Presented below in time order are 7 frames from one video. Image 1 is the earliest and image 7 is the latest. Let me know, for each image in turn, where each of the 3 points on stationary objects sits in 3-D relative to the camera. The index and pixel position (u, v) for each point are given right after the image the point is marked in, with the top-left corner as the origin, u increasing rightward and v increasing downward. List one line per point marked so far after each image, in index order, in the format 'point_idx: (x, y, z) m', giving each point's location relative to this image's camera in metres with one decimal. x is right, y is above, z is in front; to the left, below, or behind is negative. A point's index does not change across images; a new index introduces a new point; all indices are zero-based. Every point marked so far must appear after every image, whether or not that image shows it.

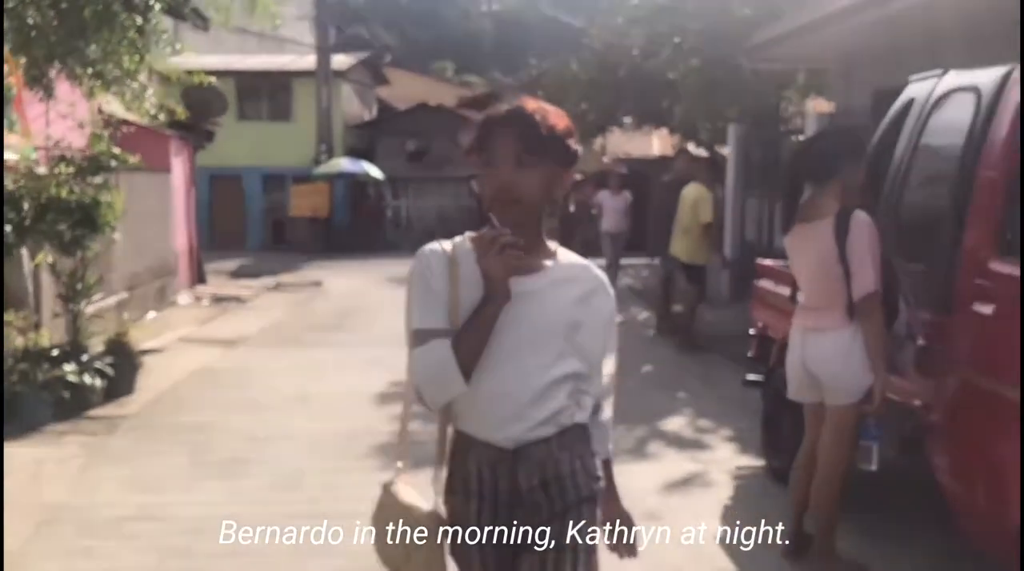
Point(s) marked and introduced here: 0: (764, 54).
0: (+3.6, +3.3, +15.0) m
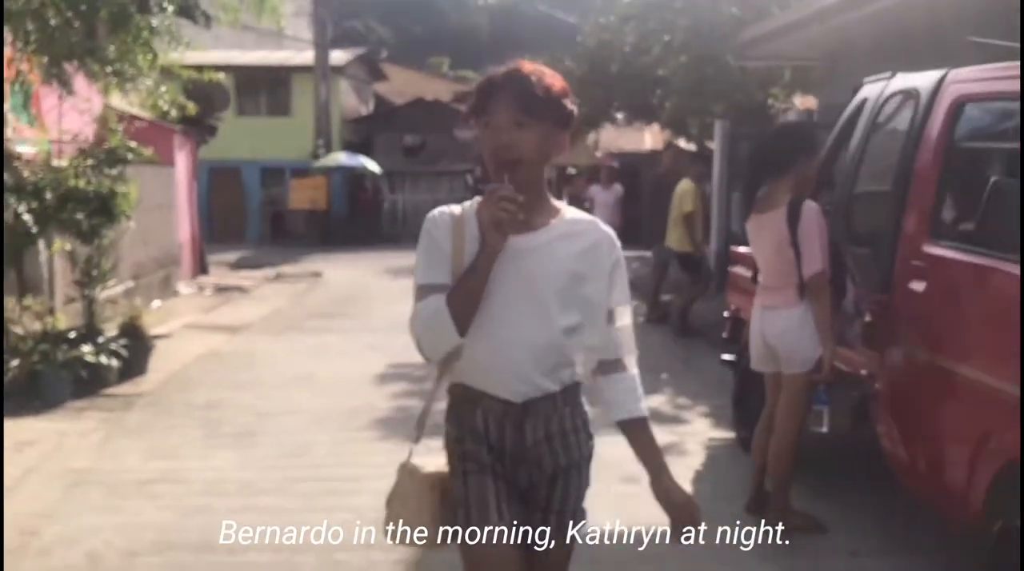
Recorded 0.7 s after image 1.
0: (+3.5, +3.5, +15.5) m
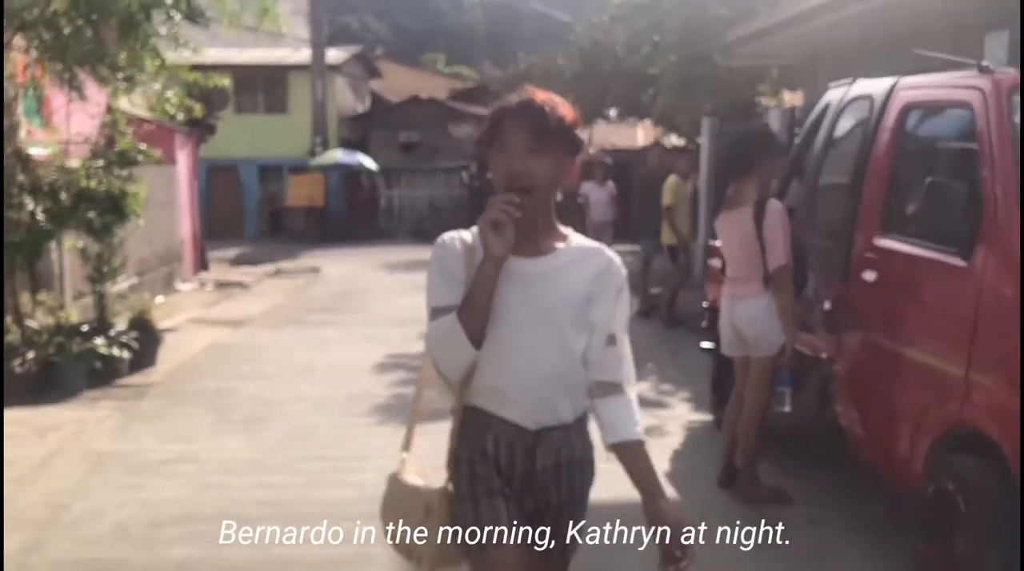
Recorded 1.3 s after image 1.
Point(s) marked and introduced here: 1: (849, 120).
0: (+3.4, +3.6, +15.9) m
1: (+1.8, +0.9, +5.7) m
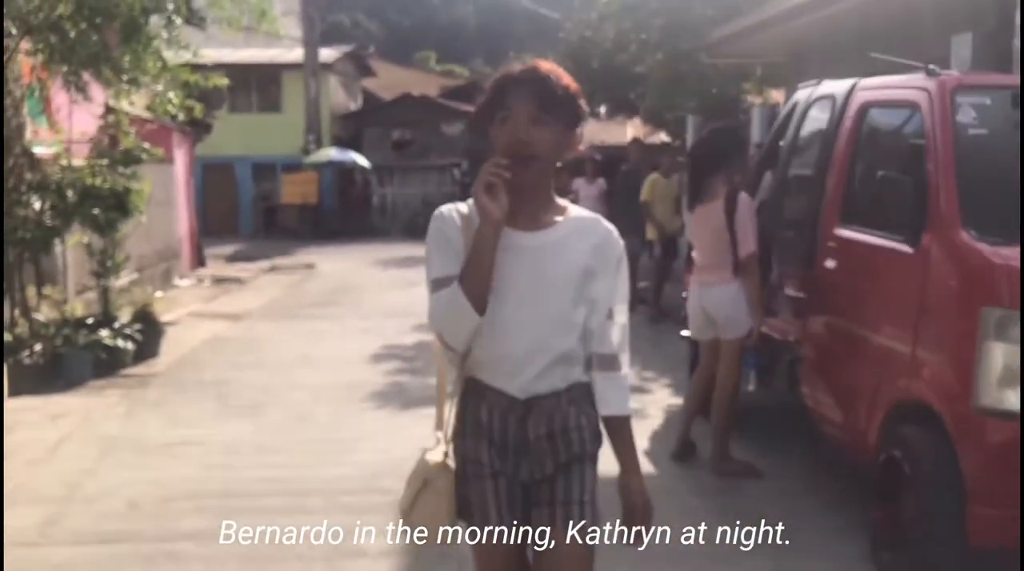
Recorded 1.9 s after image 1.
0: (+3.3, +3.7, +16.3) m
1: (+1.8, +1.0, +6.1) m
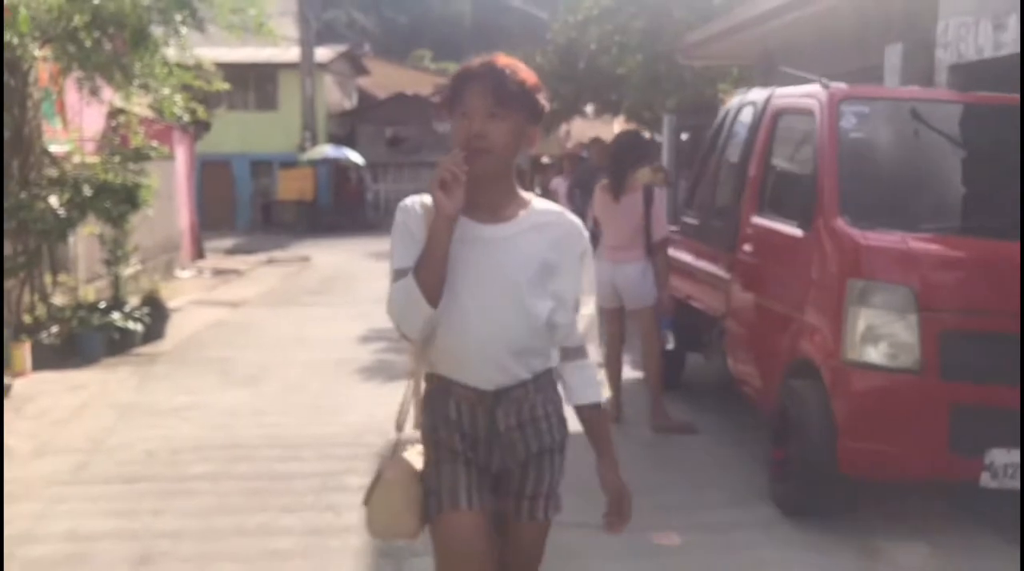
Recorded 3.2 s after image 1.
0: (+3.0, +3.8, +17.2) m
1: (+1.5, +1.1, +7.0) m
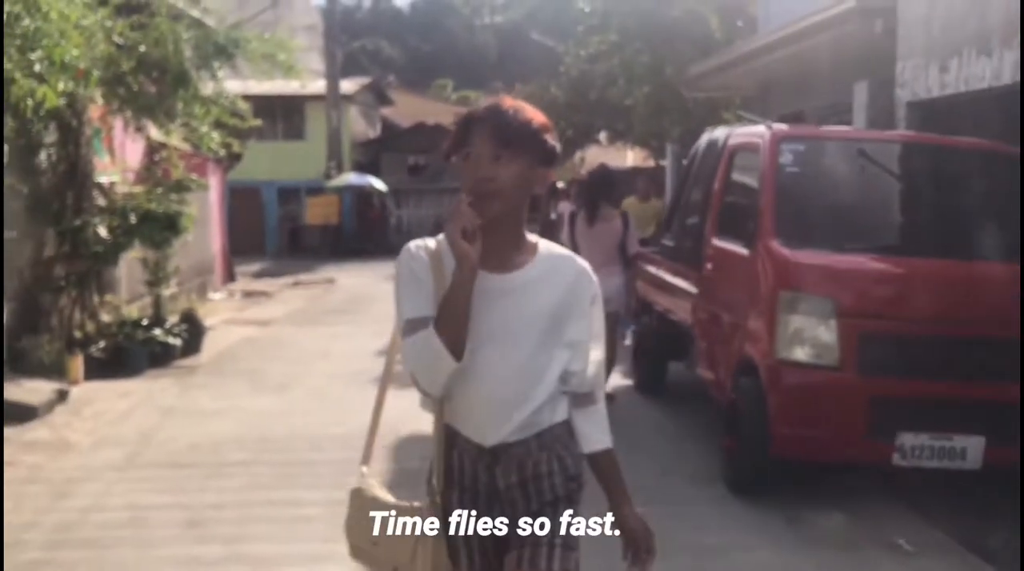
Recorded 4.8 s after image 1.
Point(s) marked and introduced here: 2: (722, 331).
0: (+3.2, +3.5, +18.2) m
1: (+1.5, +1.0, +8.0) m
2: (+1.4, -0.3, +6.9) m
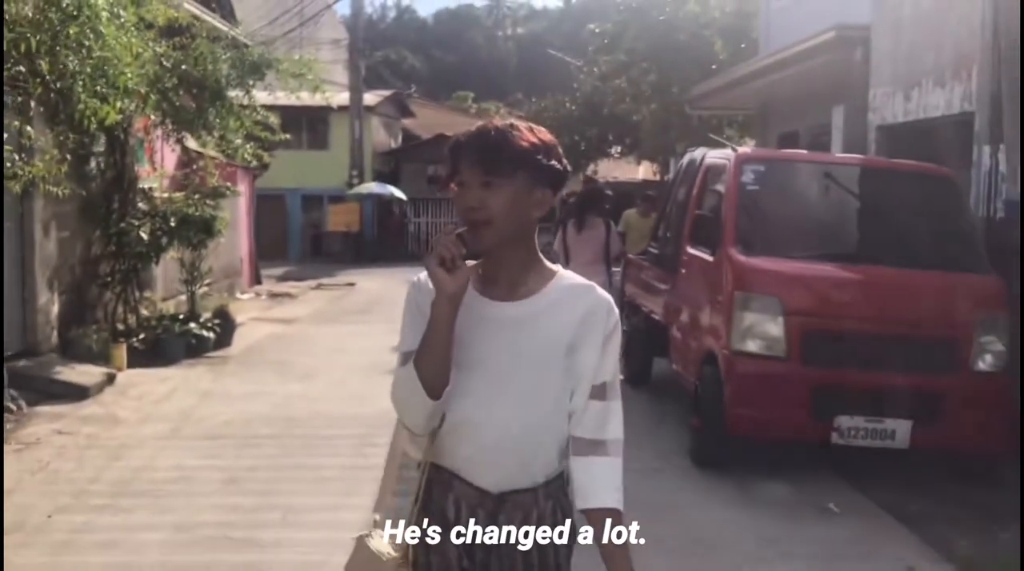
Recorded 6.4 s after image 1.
0: (+3.5, +3.3, +19.2) m
1: (+1.5, +0.9, +8.9) m
2: (+1.3, -0.3, +7.8) m
